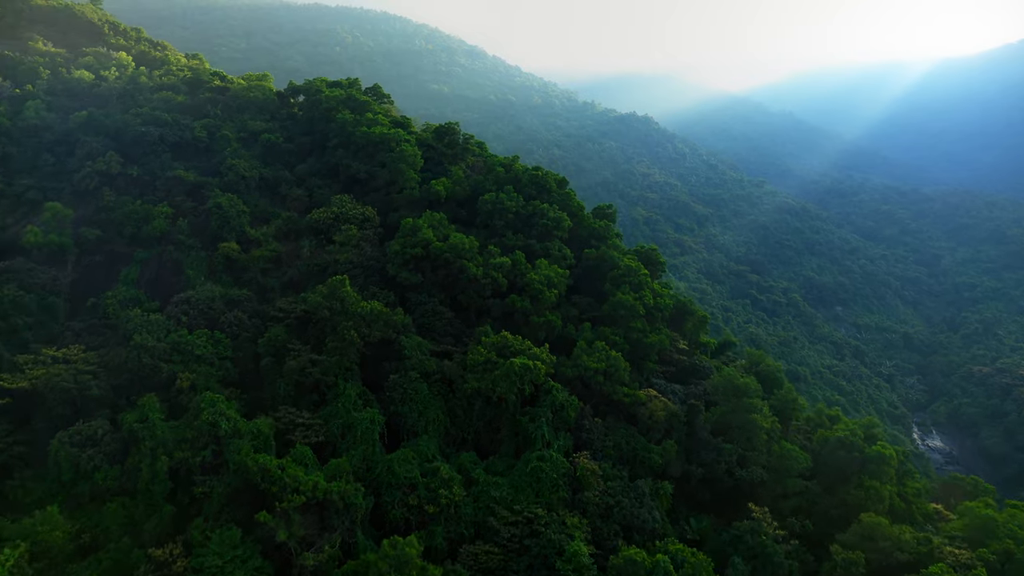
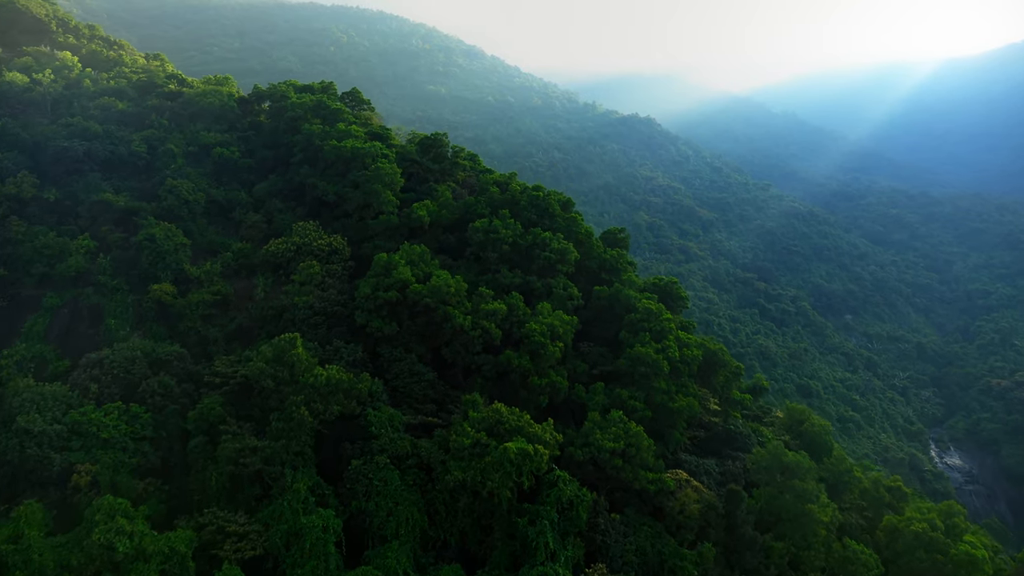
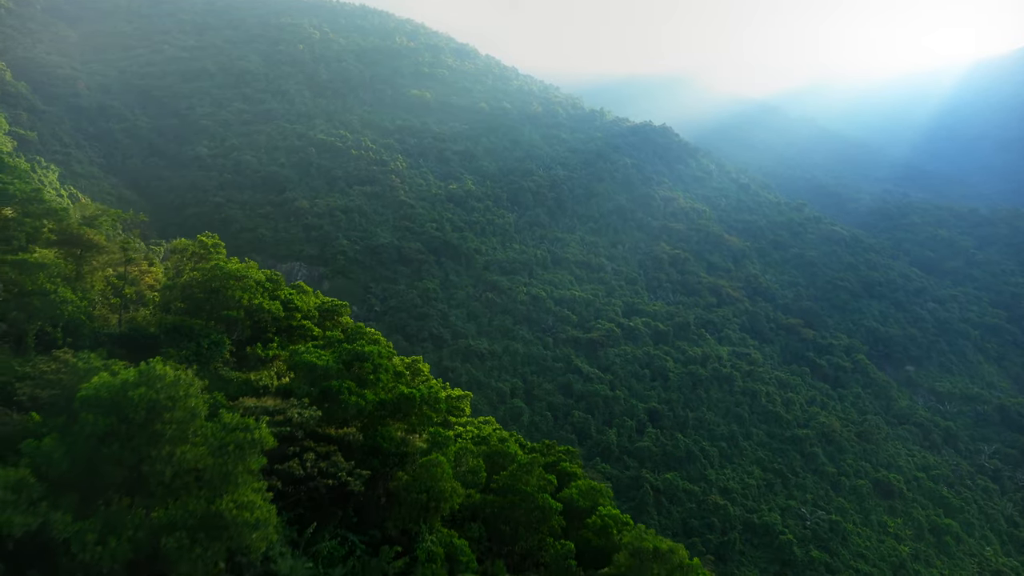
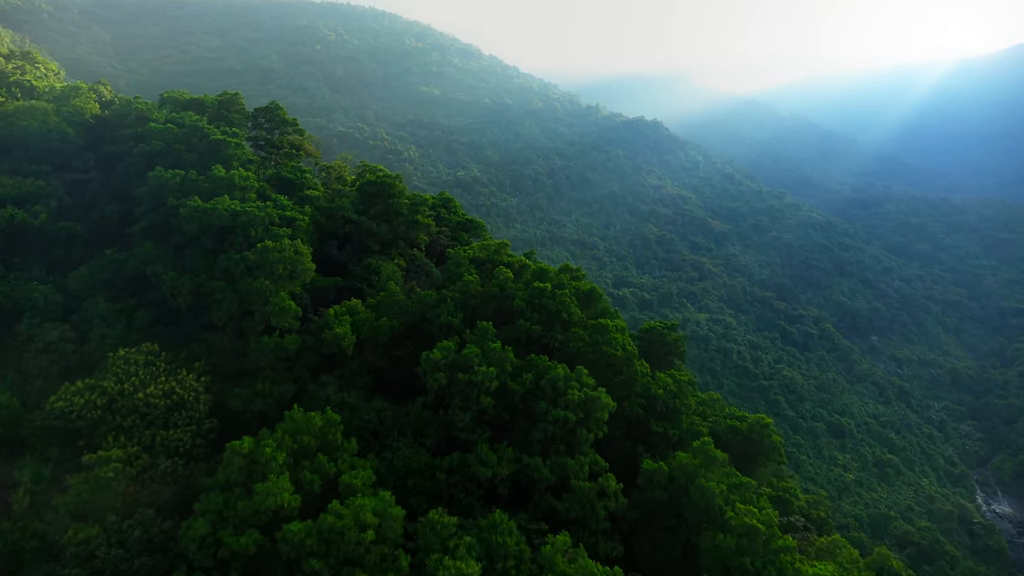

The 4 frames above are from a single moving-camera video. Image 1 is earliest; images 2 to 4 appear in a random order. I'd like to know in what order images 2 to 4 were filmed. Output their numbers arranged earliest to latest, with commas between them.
2, 4, 3
